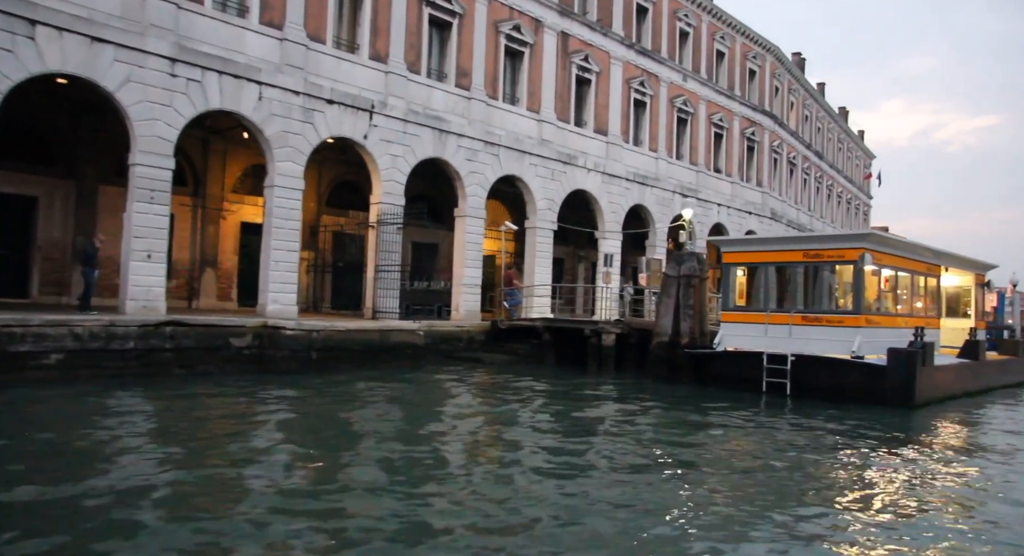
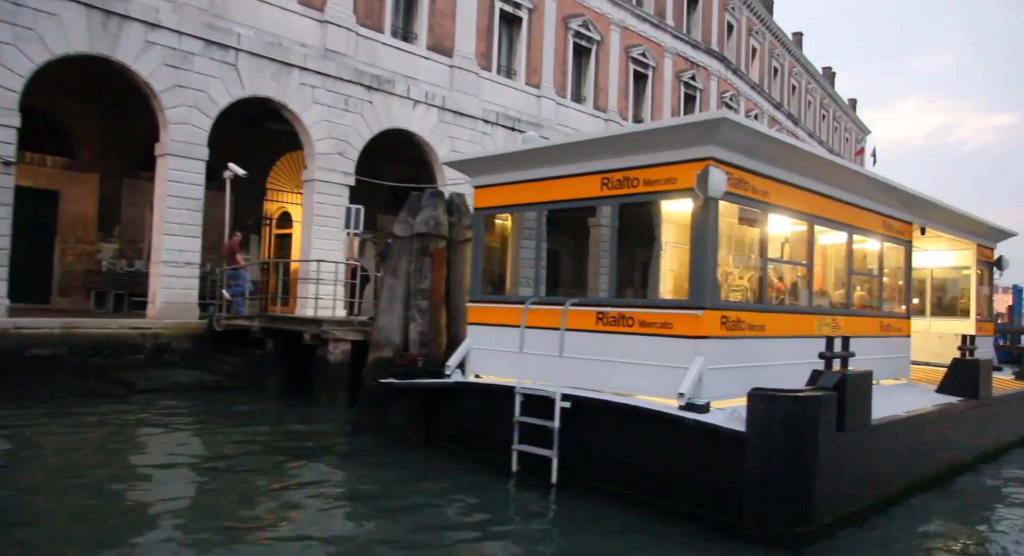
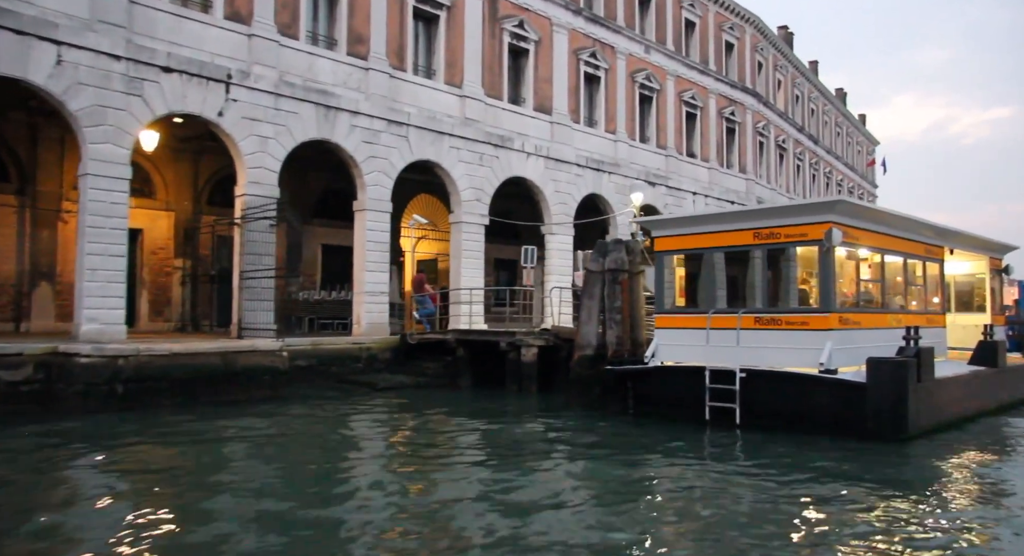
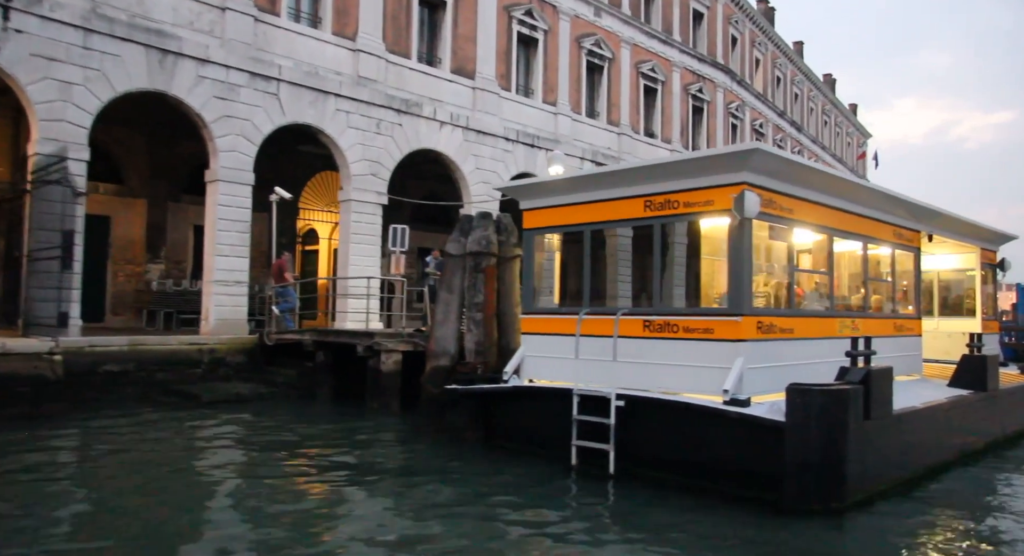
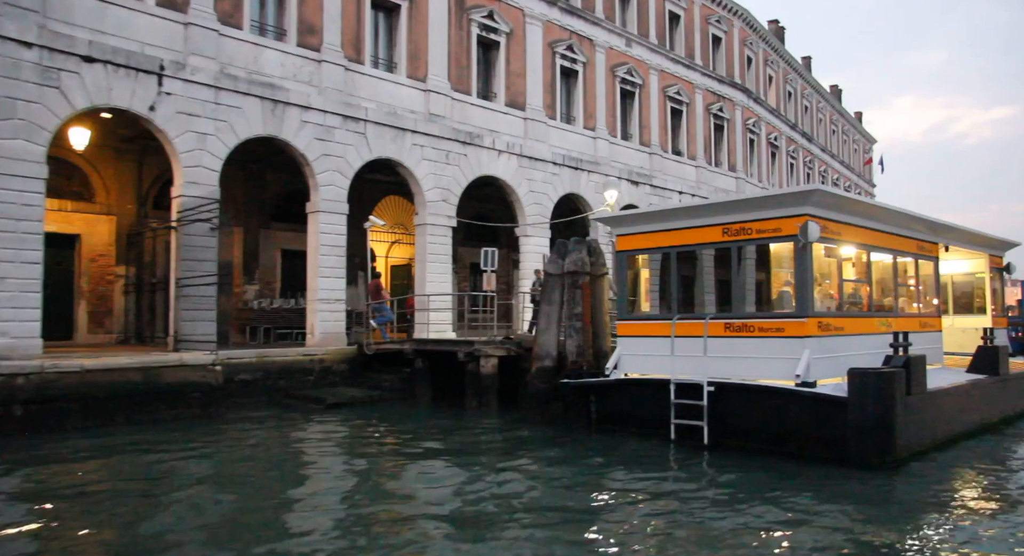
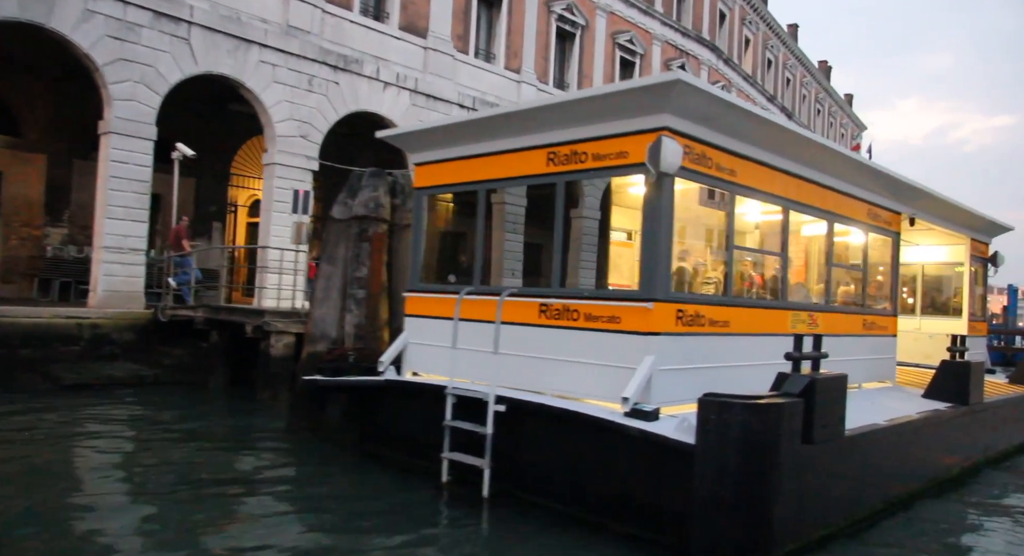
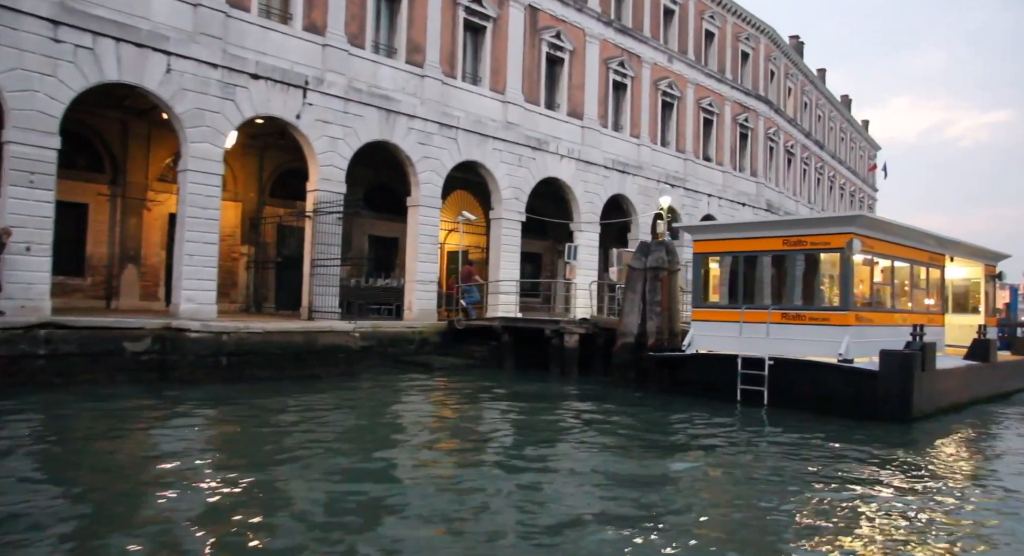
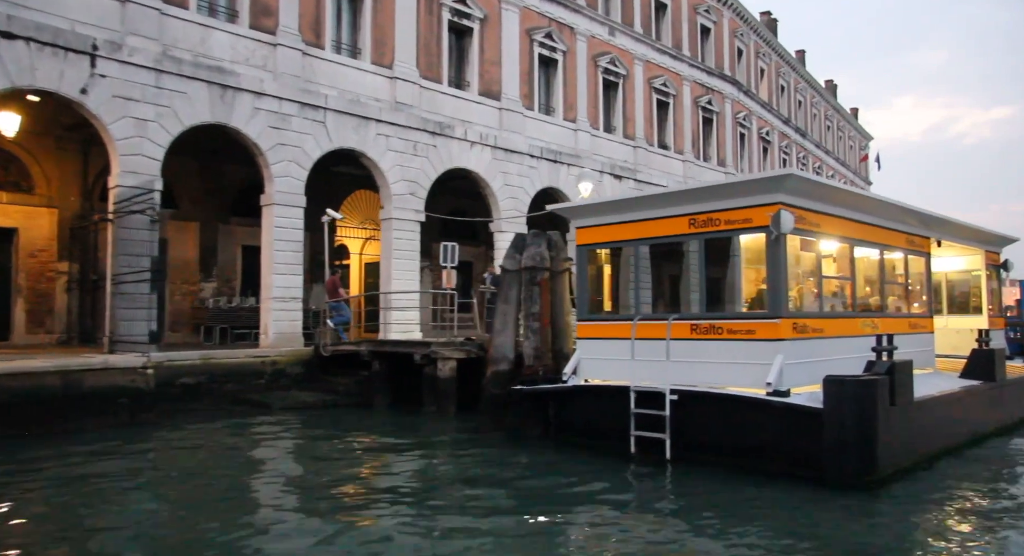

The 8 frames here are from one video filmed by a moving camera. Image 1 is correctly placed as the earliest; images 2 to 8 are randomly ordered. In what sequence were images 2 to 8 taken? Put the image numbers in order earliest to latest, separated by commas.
7, 3, 5, 8, 4, 2, 6
